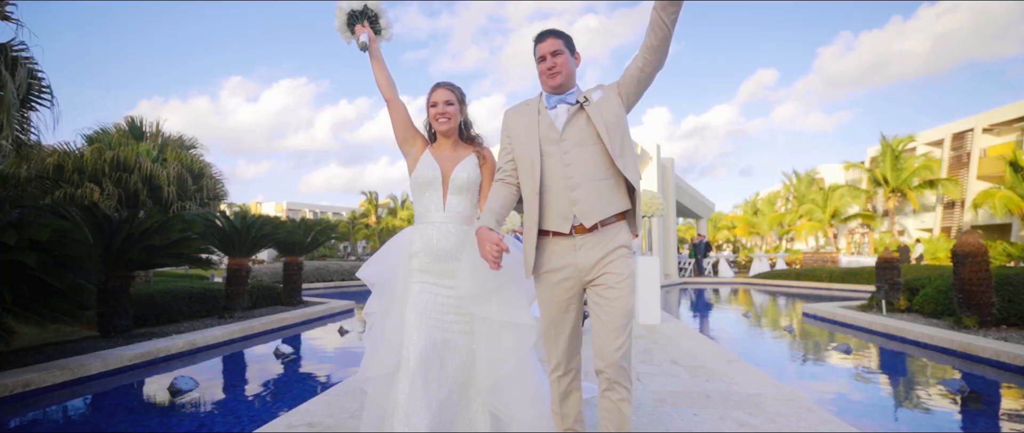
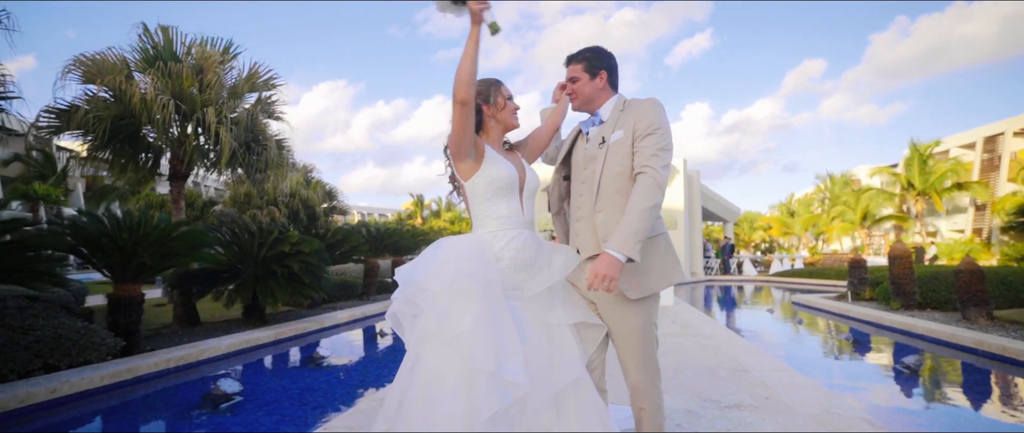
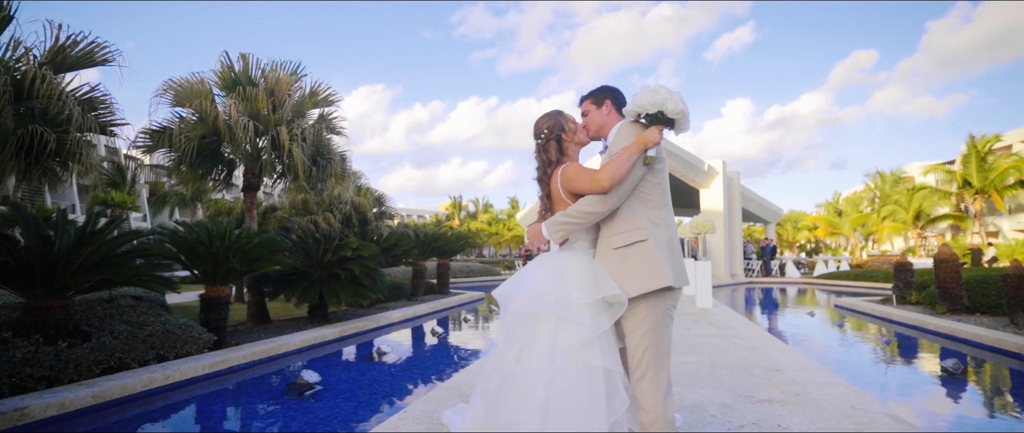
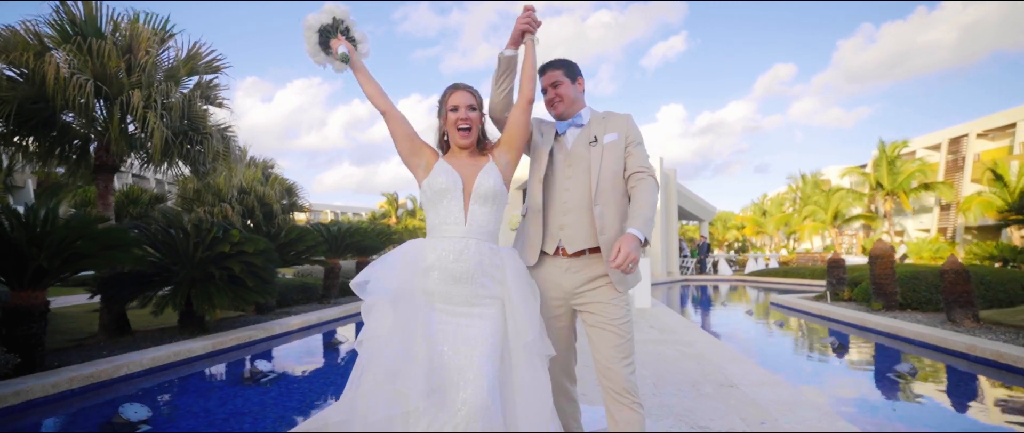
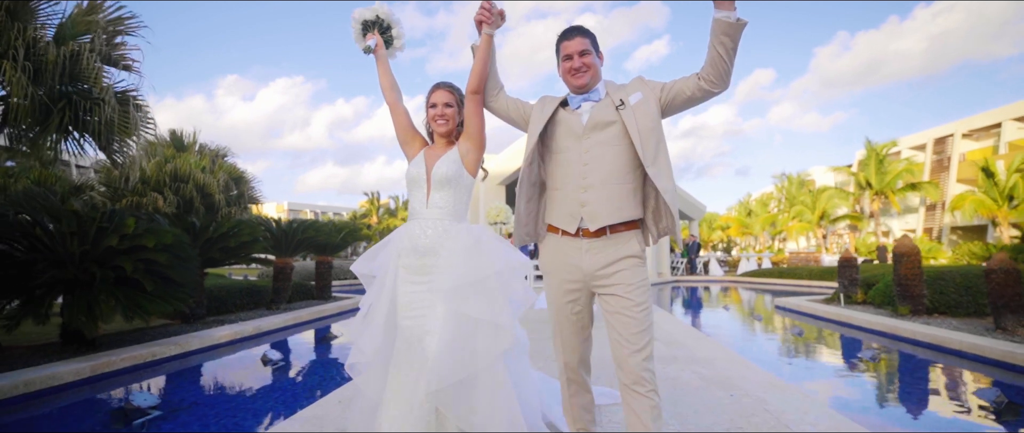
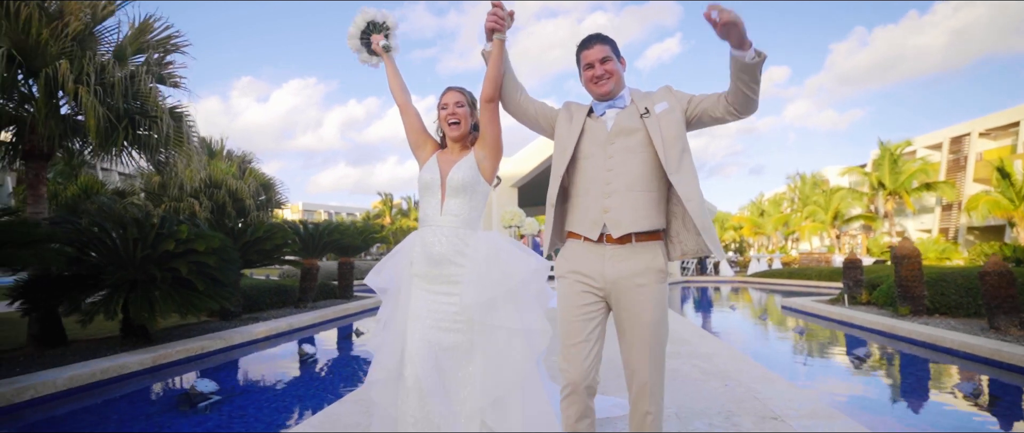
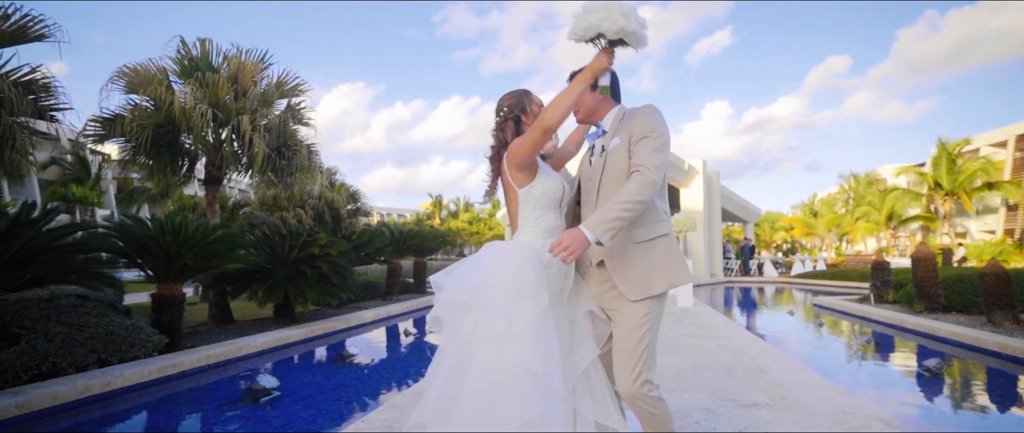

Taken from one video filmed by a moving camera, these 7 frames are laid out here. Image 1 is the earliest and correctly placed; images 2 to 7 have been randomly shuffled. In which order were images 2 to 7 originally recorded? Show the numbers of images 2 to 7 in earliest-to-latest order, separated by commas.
5, 6, 4, 2, 7, 3
